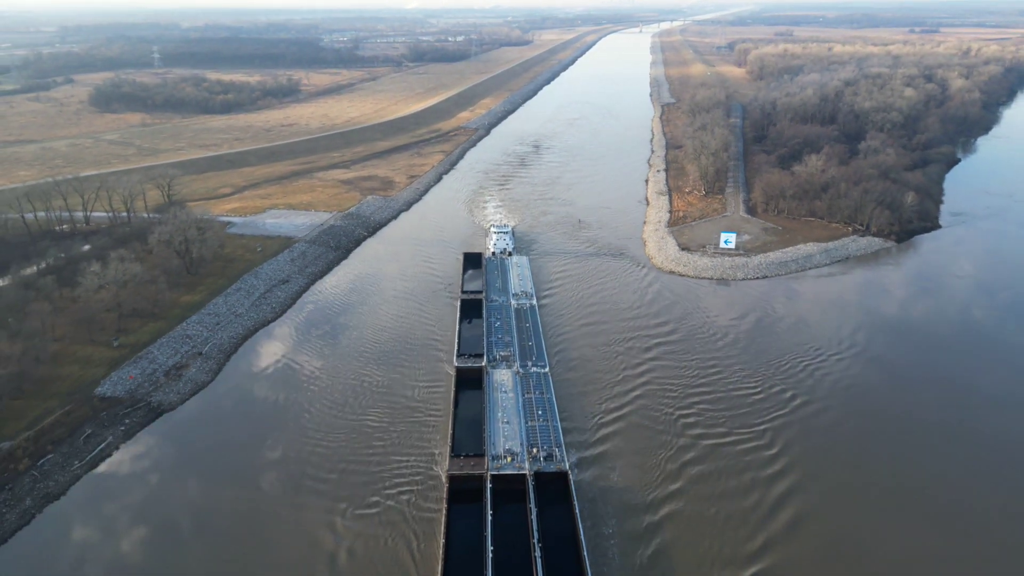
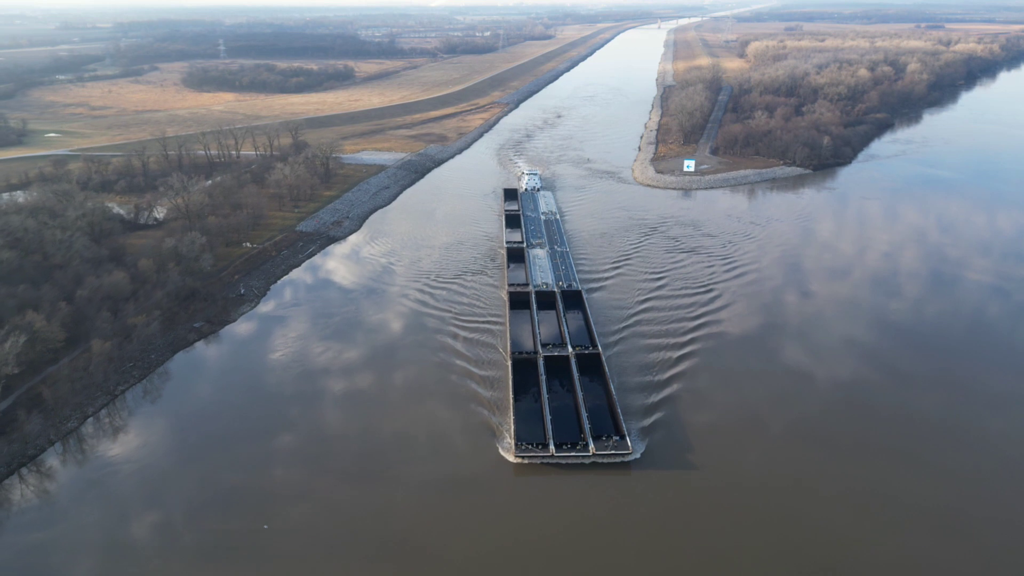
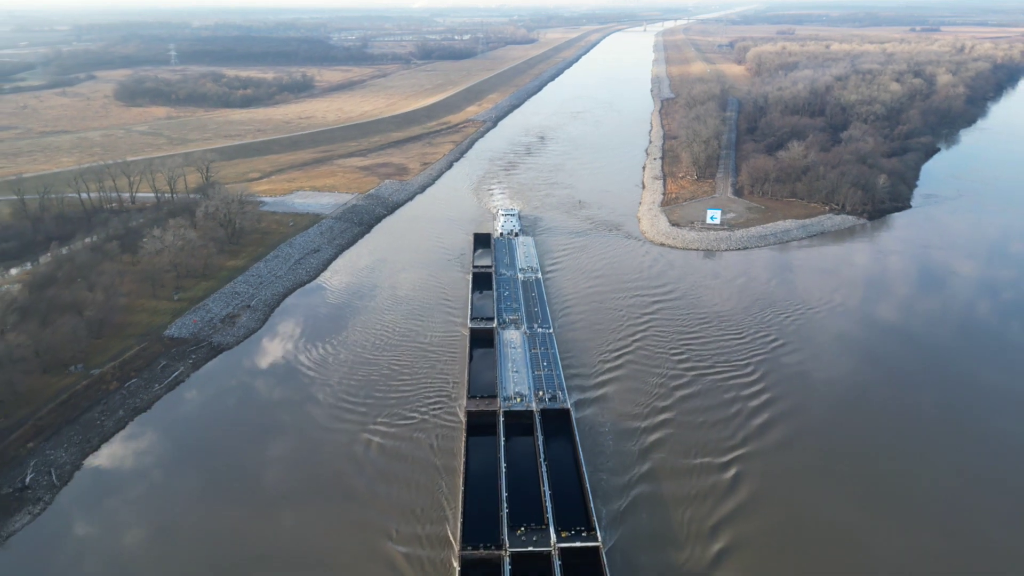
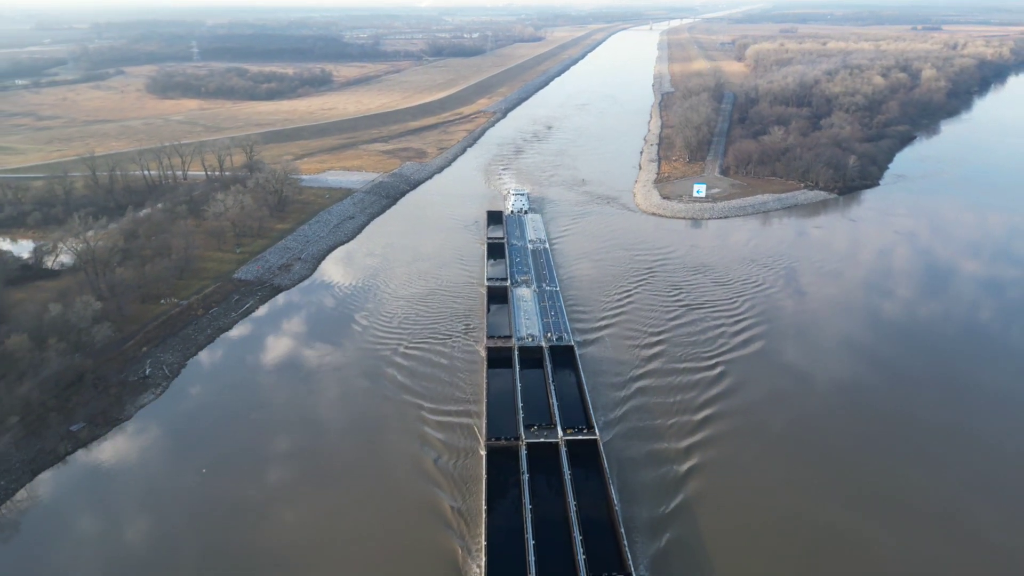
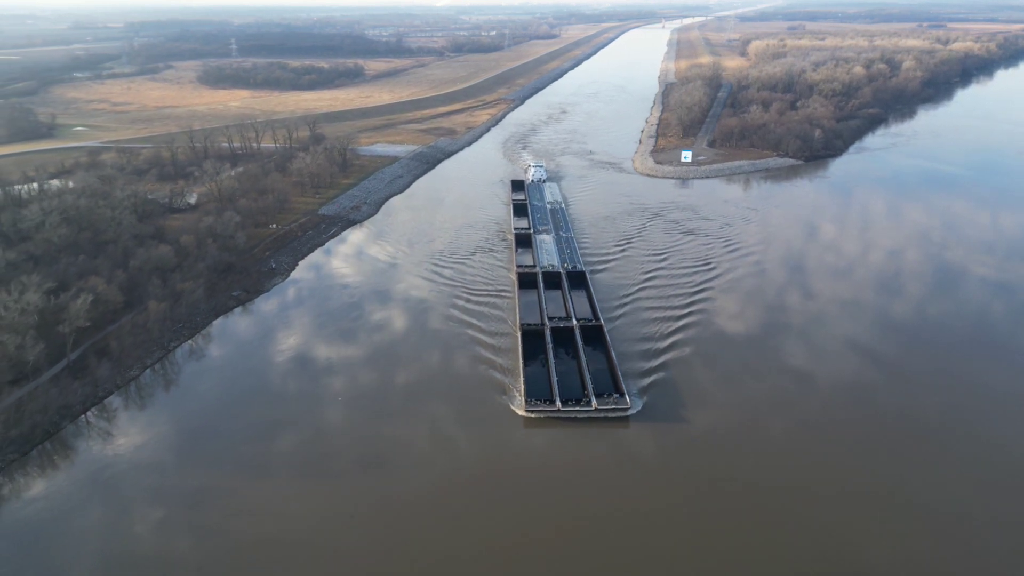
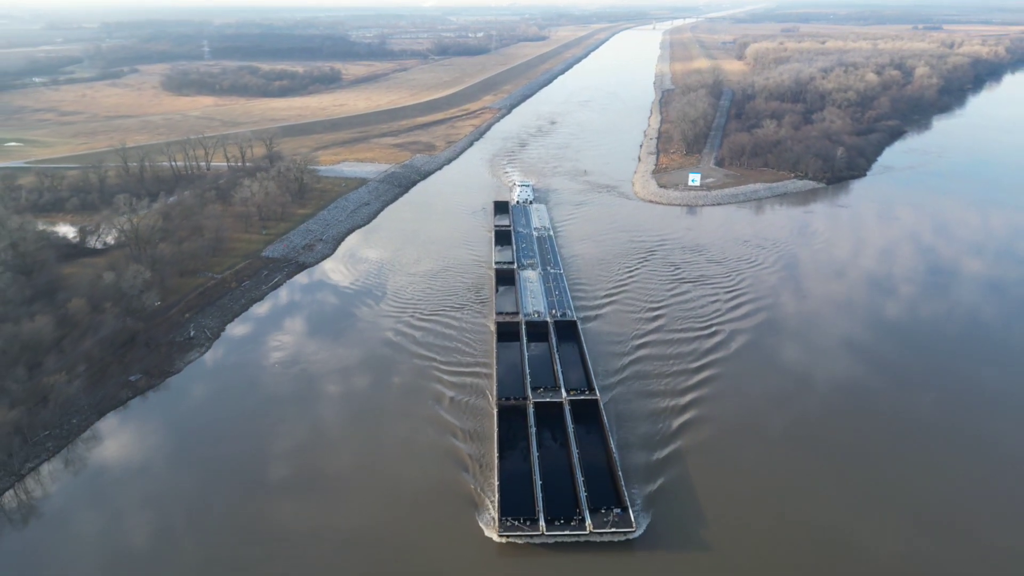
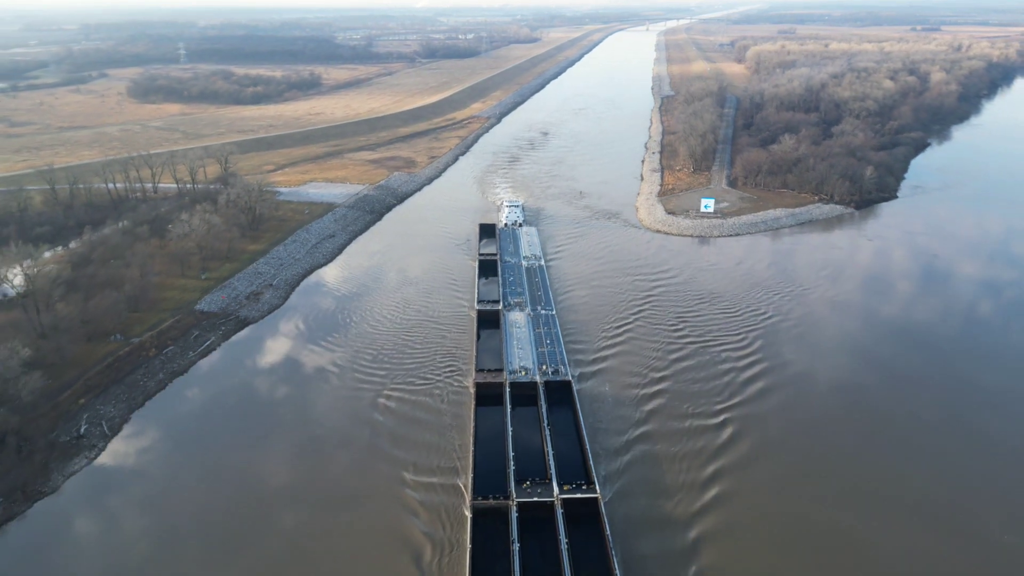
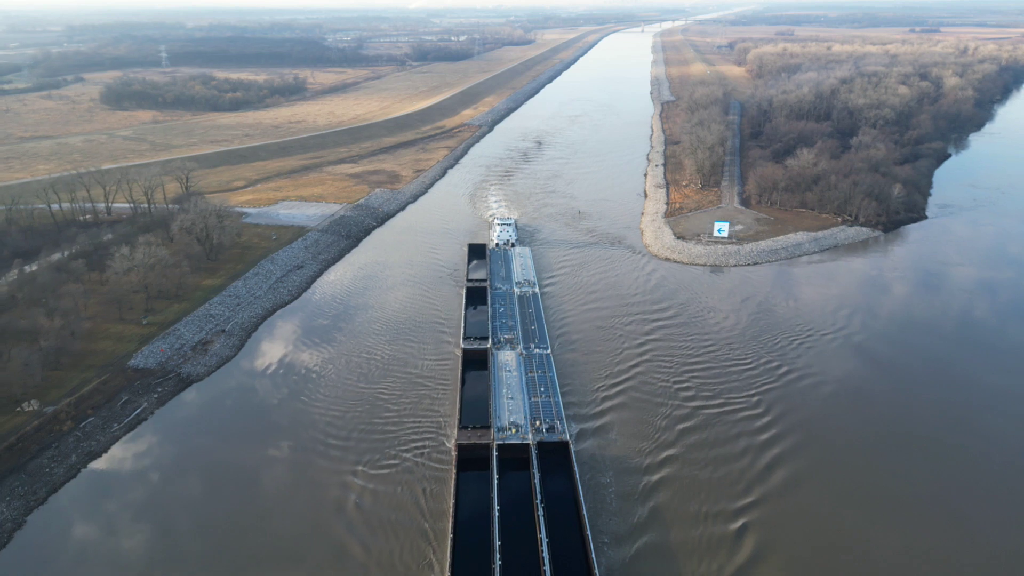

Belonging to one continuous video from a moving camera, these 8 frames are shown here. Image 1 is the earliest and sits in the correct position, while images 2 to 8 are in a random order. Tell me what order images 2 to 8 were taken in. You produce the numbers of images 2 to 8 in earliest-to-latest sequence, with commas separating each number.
8, 3, 7, 4, 6, 2, 5
